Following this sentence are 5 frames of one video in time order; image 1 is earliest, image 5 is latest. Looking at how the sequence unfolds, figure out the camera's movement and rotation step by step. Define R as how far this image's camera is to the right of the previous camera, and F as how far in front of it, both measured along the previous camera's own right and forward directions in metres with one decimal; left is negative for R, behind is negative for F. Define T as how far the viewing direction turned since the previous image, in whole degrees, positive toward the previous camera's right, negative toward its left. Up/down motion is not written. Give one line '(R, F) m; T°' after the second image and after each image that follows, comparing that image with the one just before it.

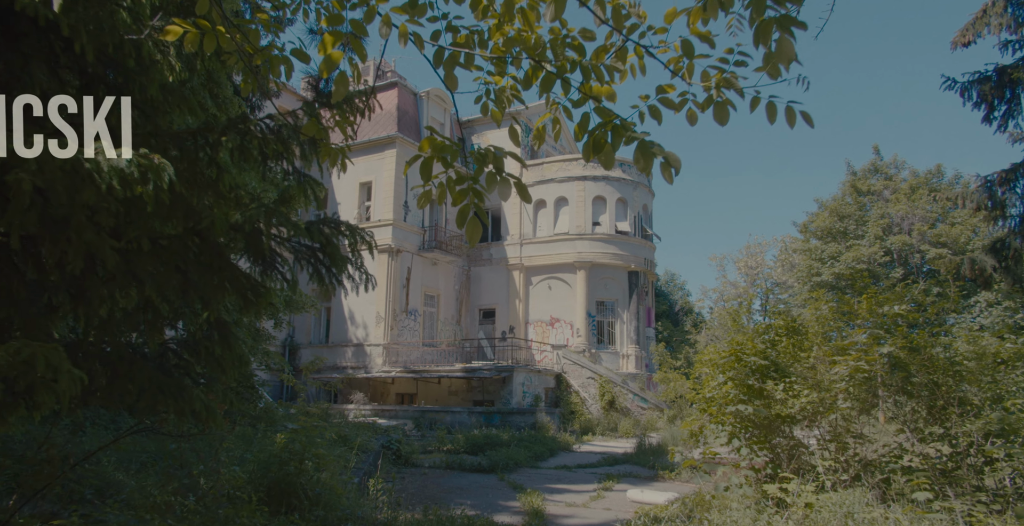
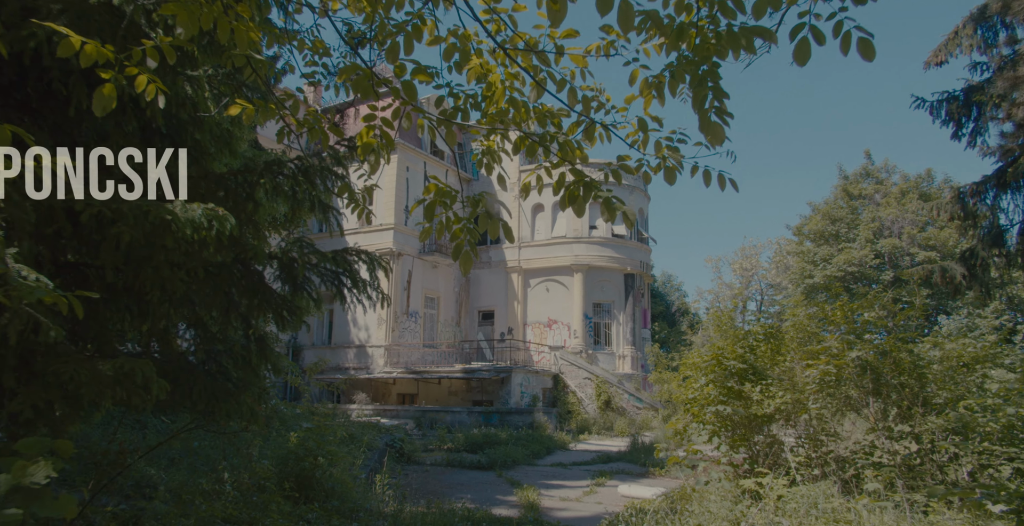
(0.0, -0.7) m; 0°
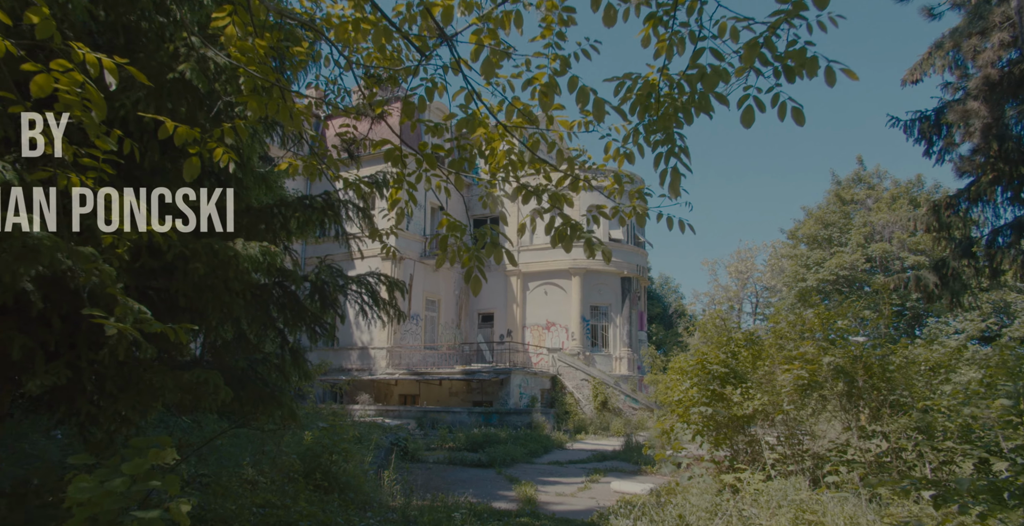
(0.0, -0.7) m; 0°
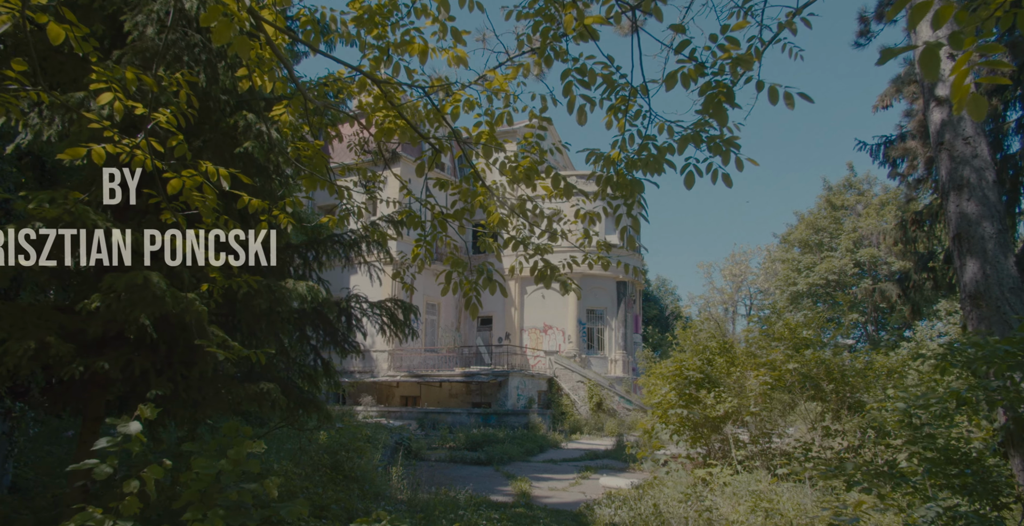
(0.0, -1.1) m; 0°
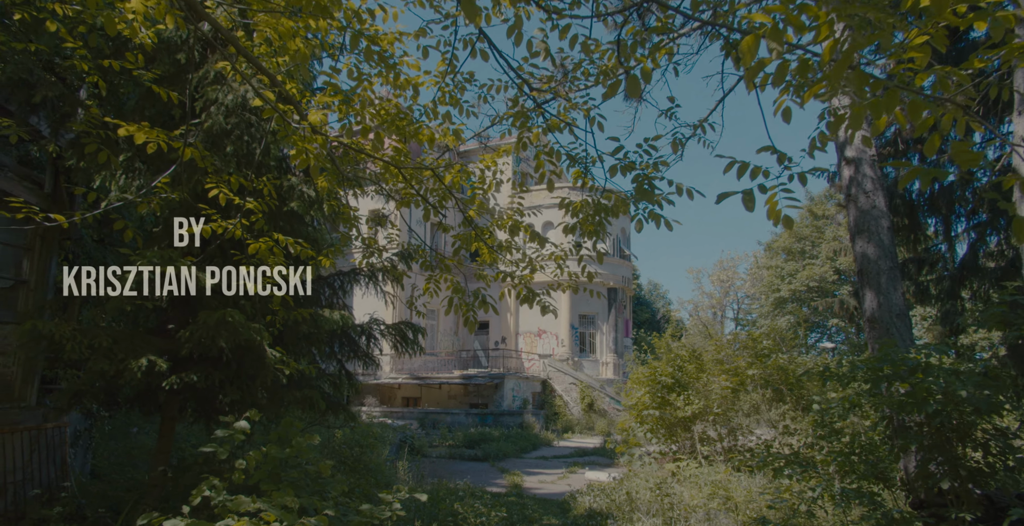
(+0.1, -1.4) m; 0°
